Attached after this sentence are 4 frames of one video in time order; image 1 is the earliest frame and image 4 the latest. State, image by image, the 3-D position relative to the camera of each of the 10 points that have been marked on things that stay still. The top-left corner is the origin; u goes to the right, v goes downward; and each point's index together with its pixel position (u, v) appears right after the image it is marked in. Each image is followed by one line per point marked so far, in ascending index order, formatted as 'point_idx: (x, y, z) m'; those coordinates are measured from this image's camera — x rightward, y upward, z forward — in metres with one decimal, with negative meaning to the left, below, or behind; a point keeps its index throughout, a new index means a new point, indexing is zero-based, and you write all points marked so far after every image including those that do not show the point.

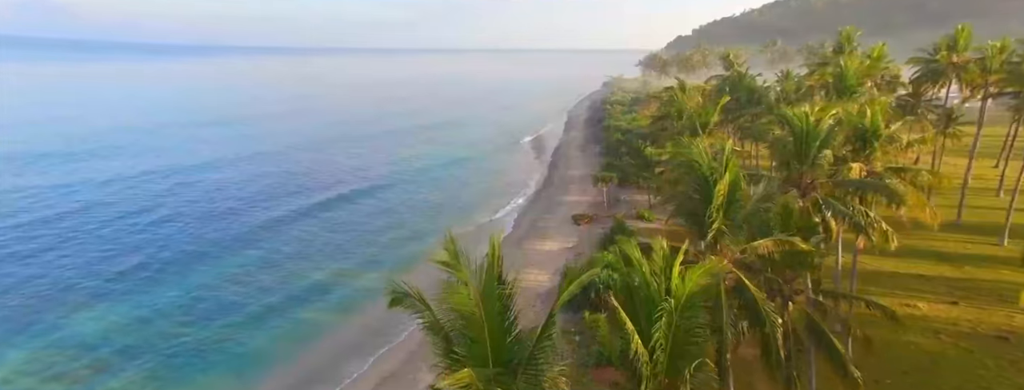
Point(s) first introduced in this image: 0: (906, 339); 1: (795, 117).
0: (+13.4, -4.9, +17.0) m
1: (+7.8, +2.2, +13.8) m
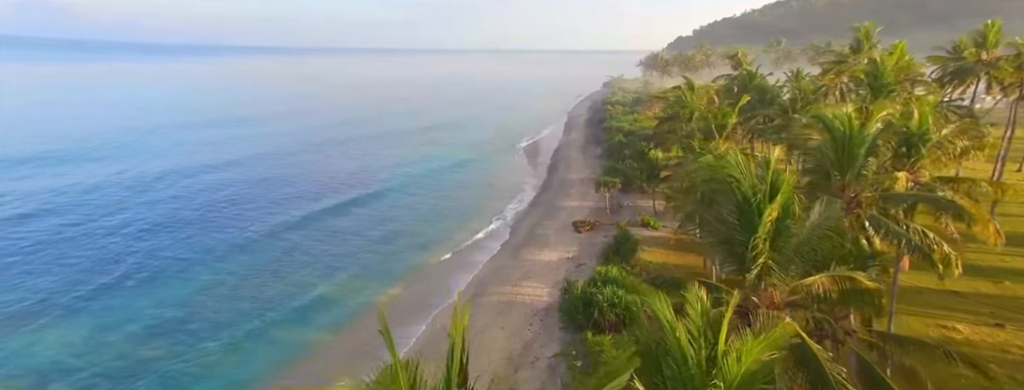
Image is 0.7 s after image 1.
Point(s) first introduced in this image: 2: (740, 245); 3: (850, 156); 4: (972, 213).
0: (+13.2, -5.3, +15.0) m
1: (+7.6, +1.8, +11.9) m
2: (+3.9, -0.9, +8.4) m
3: (+7.8, +0.9, +11.5) m
4: (+9.7, -0.4, +10.6) m
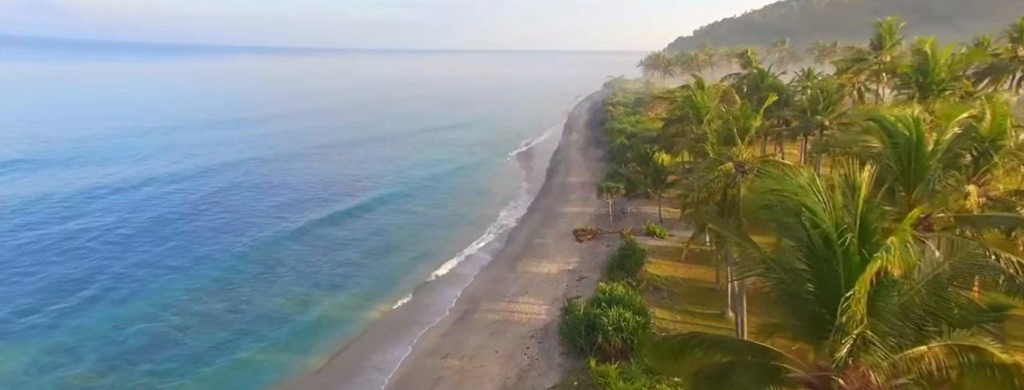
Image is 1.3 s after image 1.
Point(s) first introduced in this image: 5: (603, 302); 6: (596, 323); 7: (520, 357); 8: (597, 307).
0: (+13.0, -5.7, +12.9) m
1: (+7.4, +1.4, +9.7) m
2: (+3.7, -1.3, +6.3) m
3: (+7.6, +0.5, +9.3) m
4: (+9.5, -0.8, +8.4) m
5: (+3.6, -4.3, +19.9) m
6: (+3.1, -4.8, +18.7) m
7: (+0.3, -6.5, +20.0) m
8: (+3.4, -4.4, +19.7) m
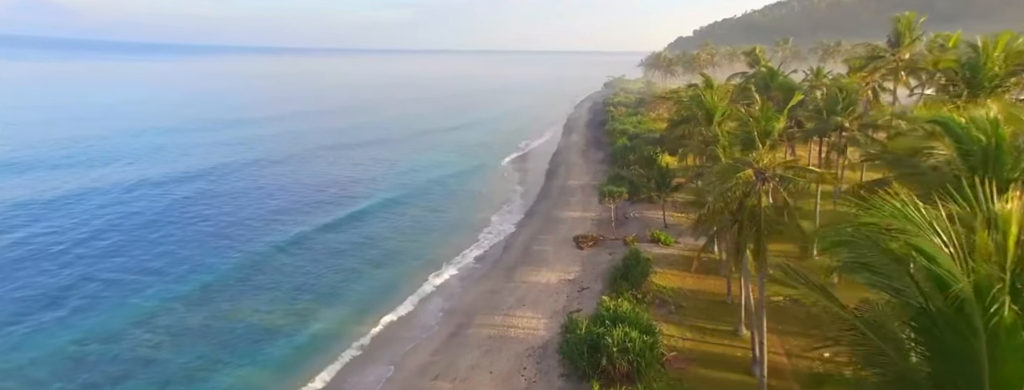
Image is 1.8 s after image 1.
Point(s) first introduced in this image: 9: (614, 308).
0: (+12.8, -5.9, +11.3) m
1: (+7.3, +1.2, +8.1) m
2: (+3.6, -1.6, +4.7) m
3: (+7.4, +0.2, +7.7) m
4: (+9.3, -1.1, +6.8) m
5: (+3.5, -4.6, +18.3) m
6: (+3.0, -5.1, +17.1) m
7: (+0.2, -6.8, +18.4) m
8: (+3.2, -4.7, +18.1) m
9: (+3.9, -4.3, +19.1) m
